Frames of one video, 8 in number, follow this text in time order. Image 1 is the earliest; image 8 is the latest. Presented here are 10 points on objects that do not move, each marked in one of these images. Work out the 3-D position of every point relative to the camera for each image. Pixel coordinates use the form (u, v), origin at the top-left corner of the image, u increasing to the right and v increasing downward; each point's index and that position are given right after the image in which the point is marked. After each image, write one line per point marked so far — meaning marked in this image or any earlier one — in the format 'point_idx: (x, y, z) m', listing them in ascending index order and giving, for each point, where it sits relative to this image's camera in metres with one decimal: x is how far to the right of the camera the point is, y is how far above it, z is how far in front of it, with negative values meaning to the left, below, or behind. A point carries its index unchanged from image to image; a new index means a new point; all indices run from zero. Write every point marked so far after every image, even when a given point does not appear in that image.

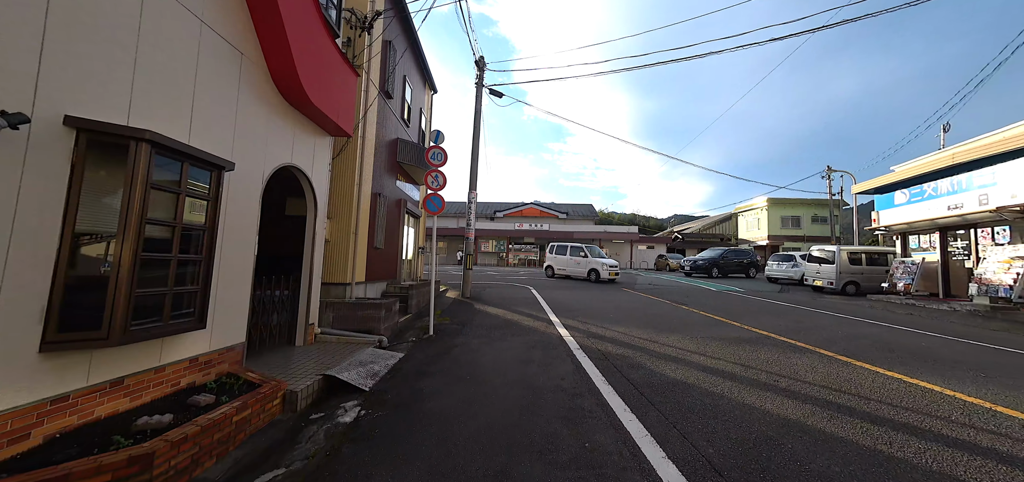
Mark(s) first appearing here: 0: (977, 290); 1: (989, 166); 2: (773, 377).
0: (+12.4, -1.3, +8.6) m
1: (+13.0, +2.1, +8.8) m
2: (+2.9, -1.5, +3.6) m
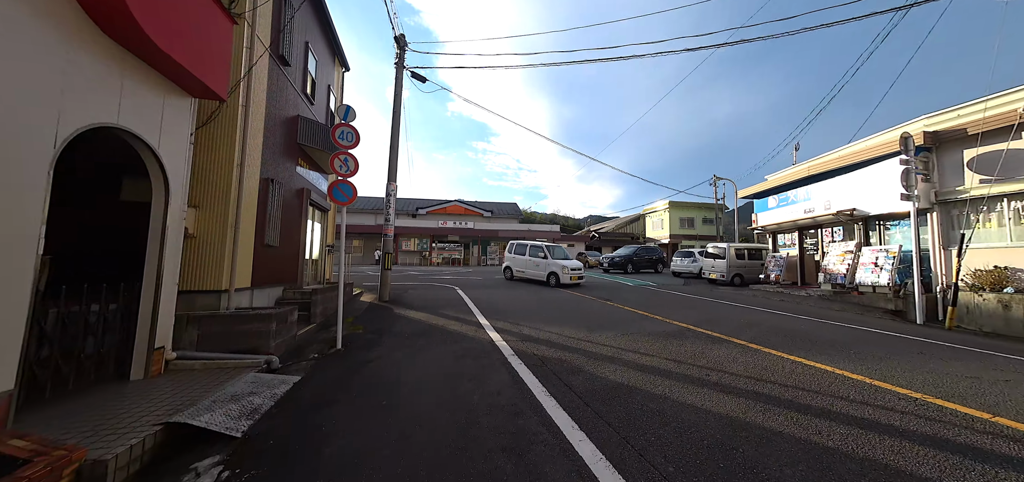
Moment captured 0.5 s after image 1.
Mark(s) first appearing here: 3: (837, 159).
0: (+10.3, -1.2, +10.6) m
1: (+10.8, +2.2, +11.0) m
2: (+2.2, -1.5, +3.7) m
3: (+10.5, +2.7, +10.4) m
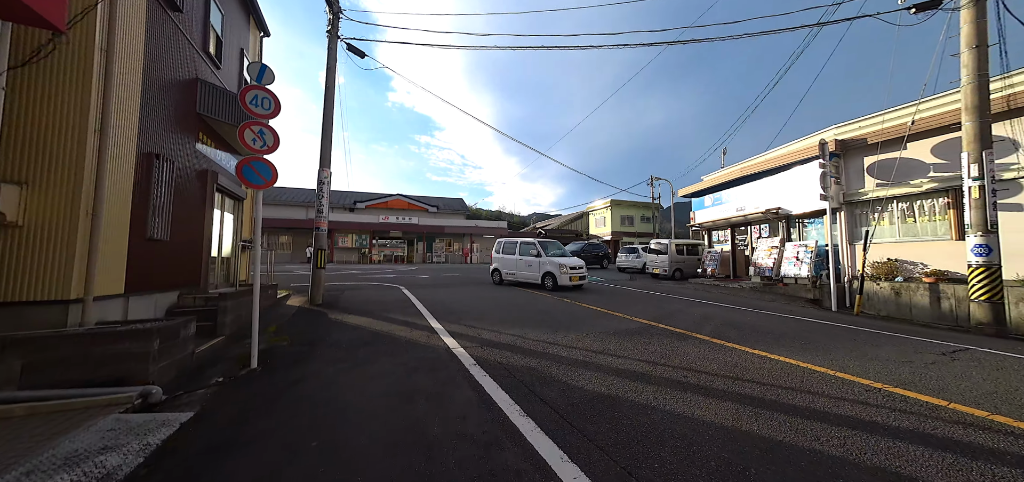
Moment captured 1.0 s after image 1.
0: (+8.7, -1.1, +11.7) m
1: (+9.1, +2.3, +12.1) m
2: (+1.8, -1.4, +3.5) m
3: (+8.9, +2.8, +11.5) m
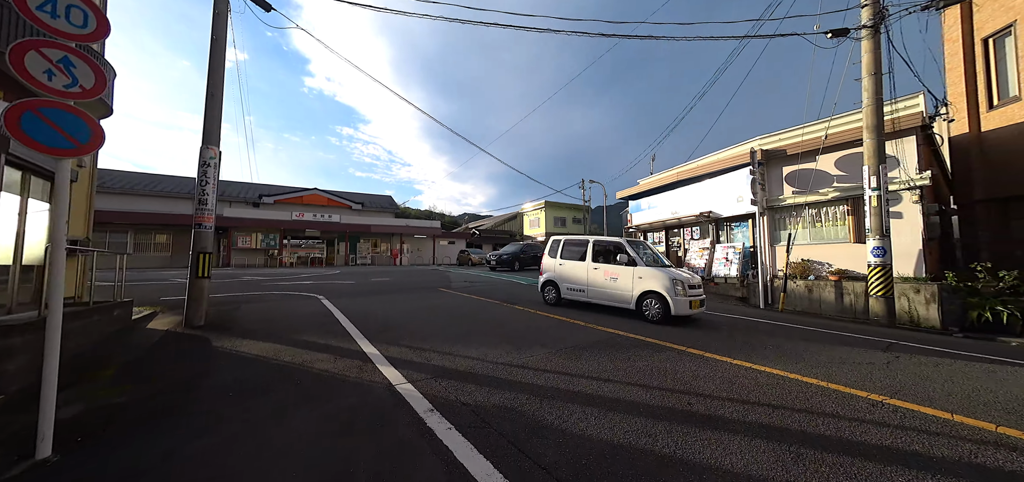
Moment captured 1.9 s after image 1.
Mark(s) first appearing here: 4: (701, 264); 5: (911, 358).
0: (+6.7, -1.2, +12.4) m
1: (+7.0, +2.3, +12.9) m
2: (+1.6, -1.4, +3.0) m
3: (+6.9, +2.7, +12.2) m
4: (+6.7, -0.9, +11.7) m
5: (+5.1, -1.5, +4.3) m
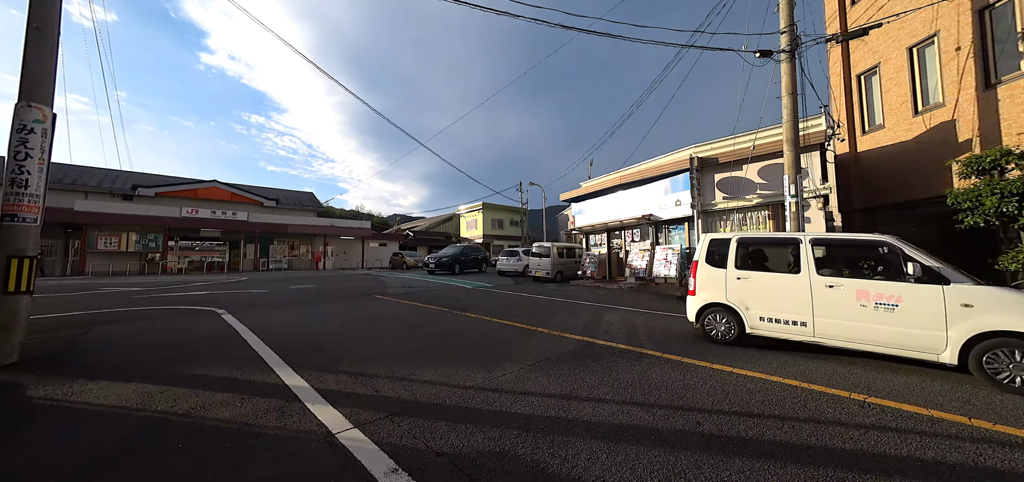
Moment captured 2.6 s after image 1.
0: (+4.6, -1.2, +12.9) m
1: (+4.9, +2.2, +13.4) m
2: (+1.5, -1.4, +2.6) m
3: (+4.9, +2.7, +12.8) m
4: (+4.8, -0.9, +12.2) m
5: (+4.7, -1.5, +4.6) m
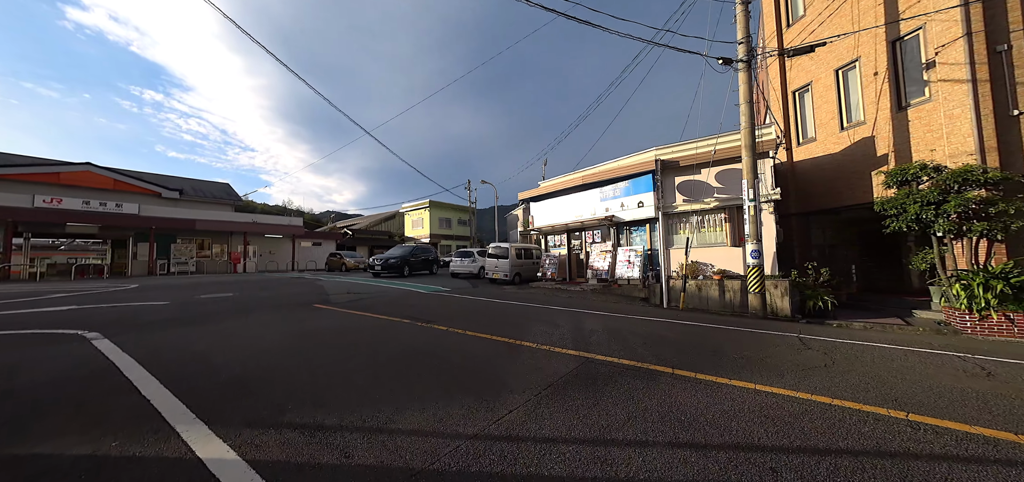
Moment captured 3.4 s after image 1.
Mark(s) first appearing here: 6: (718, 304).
0: (+3.1, -1.3, +12.8) m
1: (+3.3, +2.1, +13.4) m
2: (+1.7, -1.5, +2.2) m
3: (+3.4, +2.6, +12.7) m
4: (+3.4, -1.0, +12.2) m
5: (+4.6, -1.6, +4.6) m
6: (+5.8, -1.8, +9.3) m
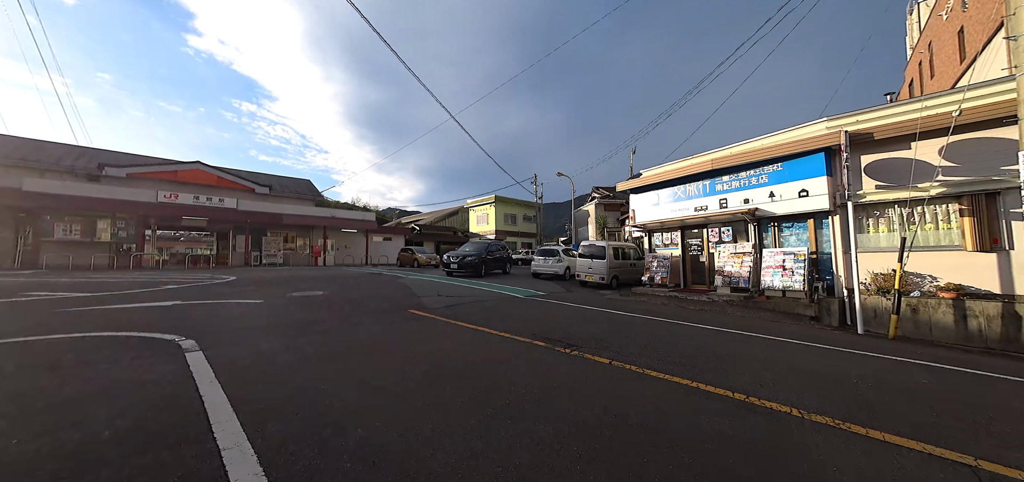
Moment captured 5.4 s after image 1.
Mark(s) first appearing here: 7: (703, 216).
0: (+6.6, -1.3, +10.2) m
1: (+6.8, +2.2, +10.7) m
2: (+3.5, -1.5, 0.0) m
3: (+6.9, +2.6, +10.1) m
4: (+6.8, -1.0, +9.6) m
5: (+6.8, -1.7, +2.0) m
6: (+8.7, -1.8, +6.4) m
7: (+6.2, +0.8, +10.6) m
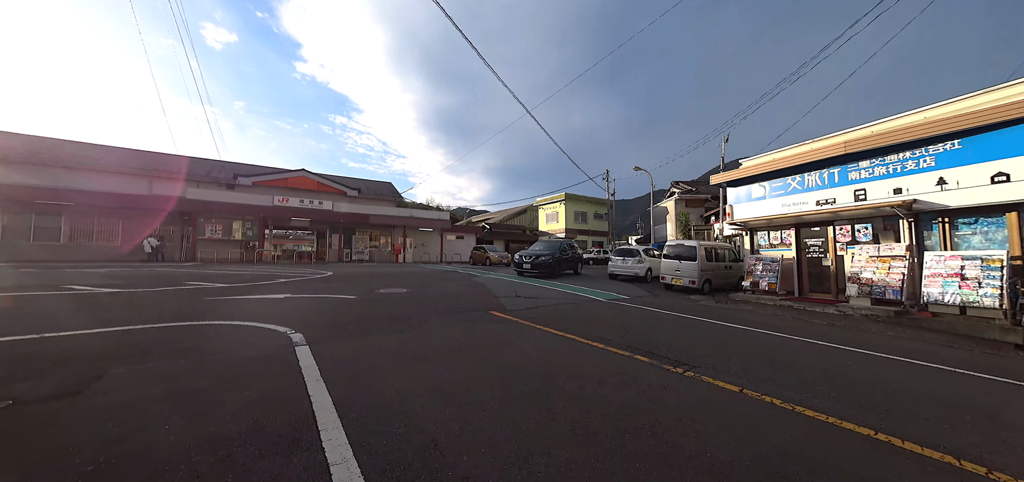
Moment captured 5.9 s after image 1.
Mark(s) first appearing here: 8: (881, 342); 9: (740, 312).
0: (+8.8, -1.3, +8.2) m
1: (+9.2, +2.2, +8.6) m
2: (+3.8, -1.6, -1.3) m
3: (+9.1, +2.6, +8.0) m
4: (+8.9, -1.0, +7.5) m
5: (+7.4, -1.7, 0.0) m
6: (+10.1, -1.9, +4.0) m
7: (+8.5, +0.8, +8.6) m
8: (+7.4, -2.0, +6.6) m
9: (+6.6, -2.0, +9.3) m
